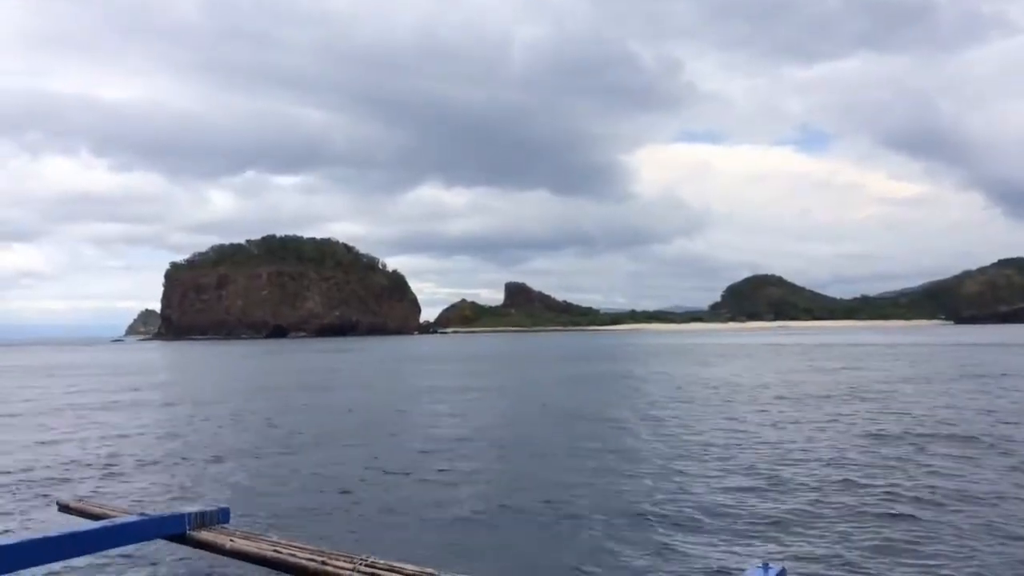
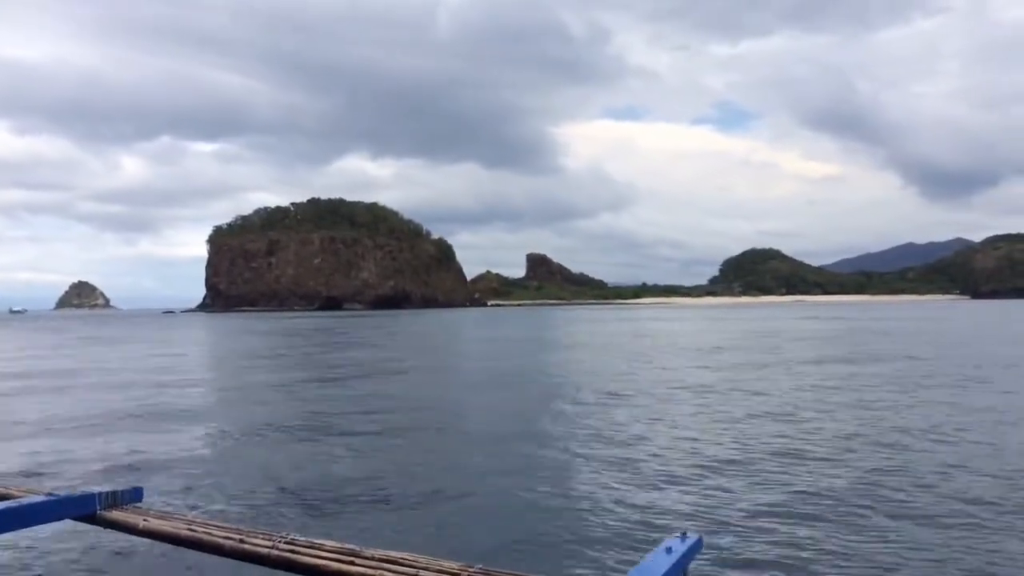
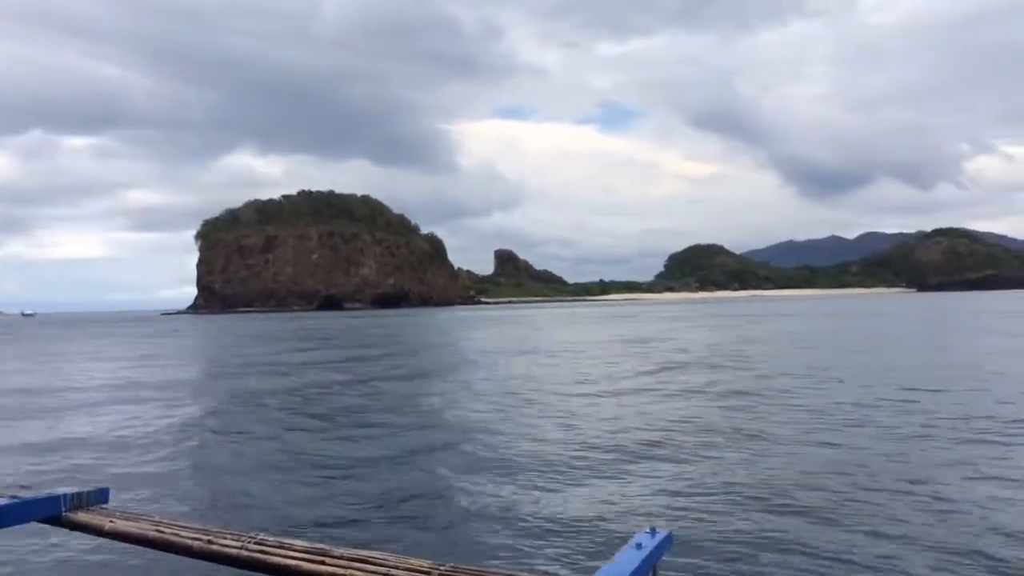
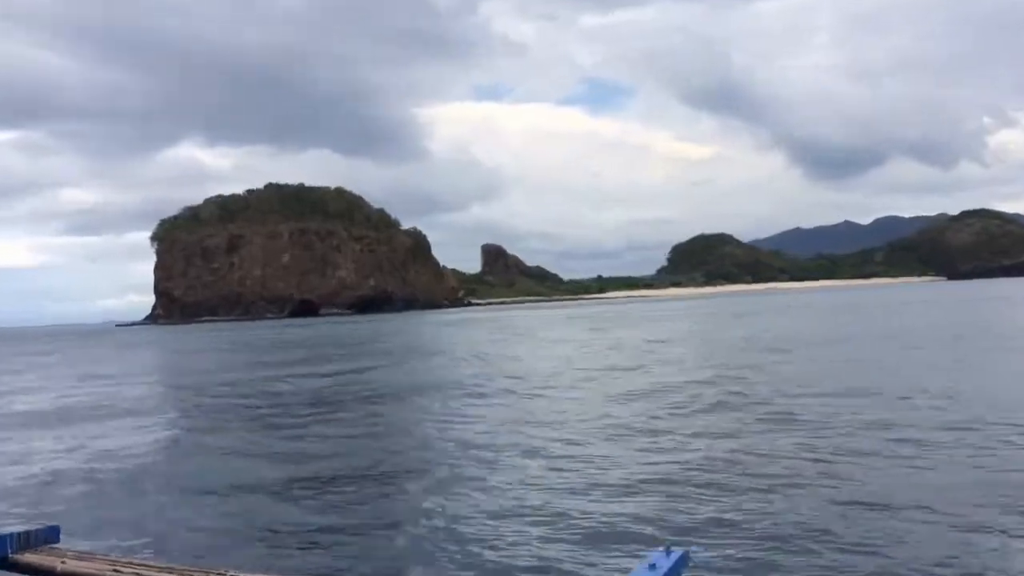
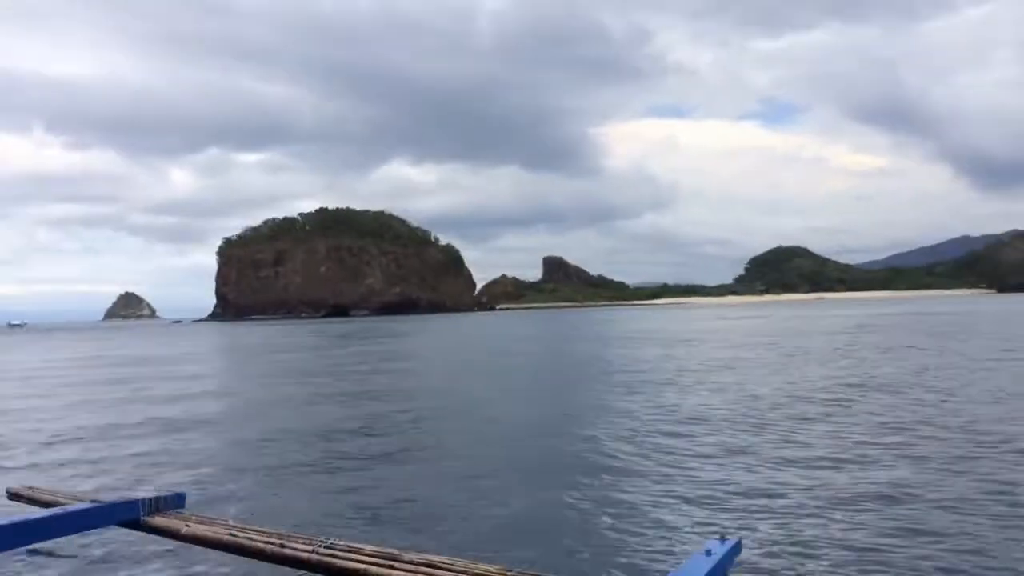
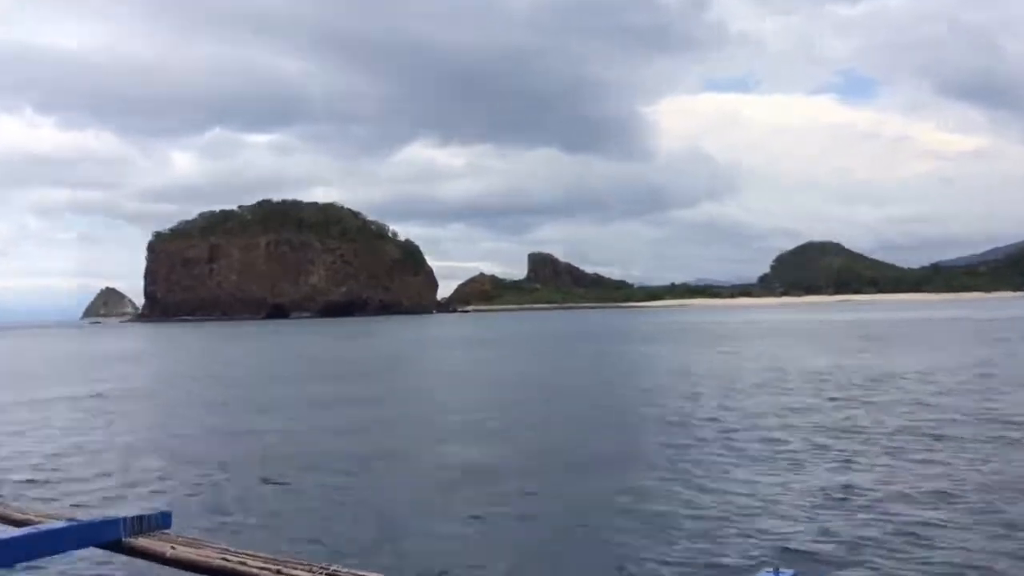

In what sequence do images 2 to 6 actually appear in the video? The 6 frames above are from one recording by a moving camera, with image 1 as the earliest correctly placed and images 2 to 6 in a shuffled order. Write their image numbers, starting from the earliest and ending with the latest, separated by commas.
6, 5, 2, 3, 4
